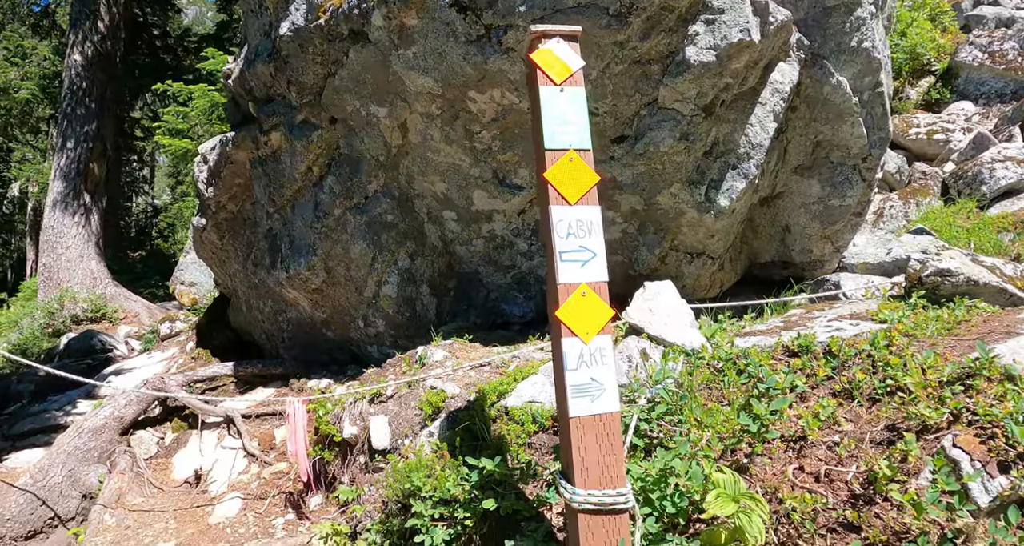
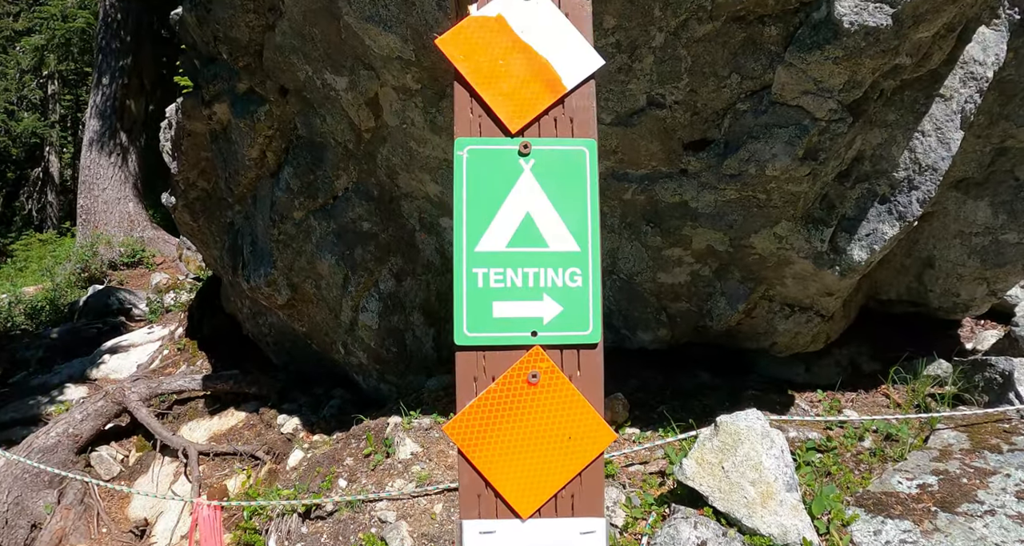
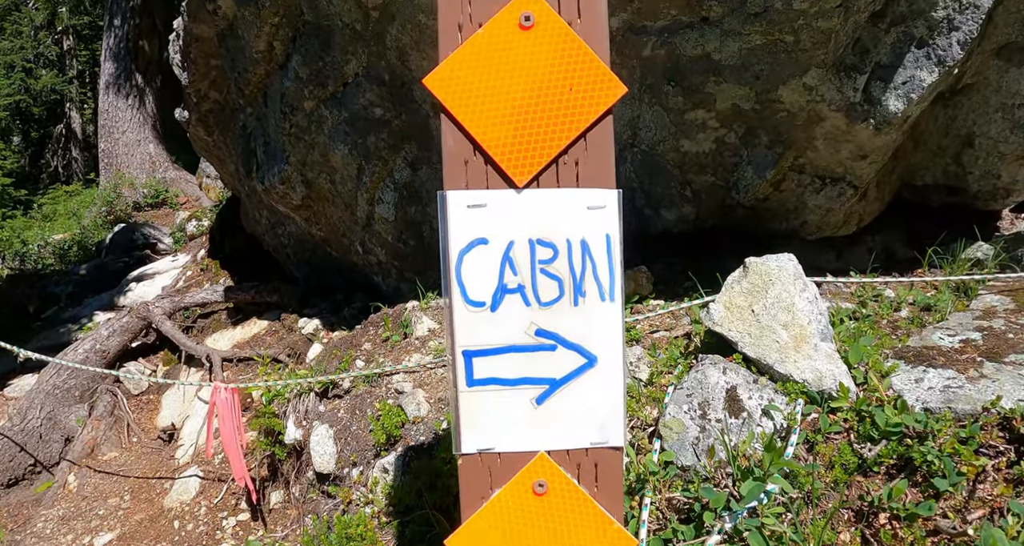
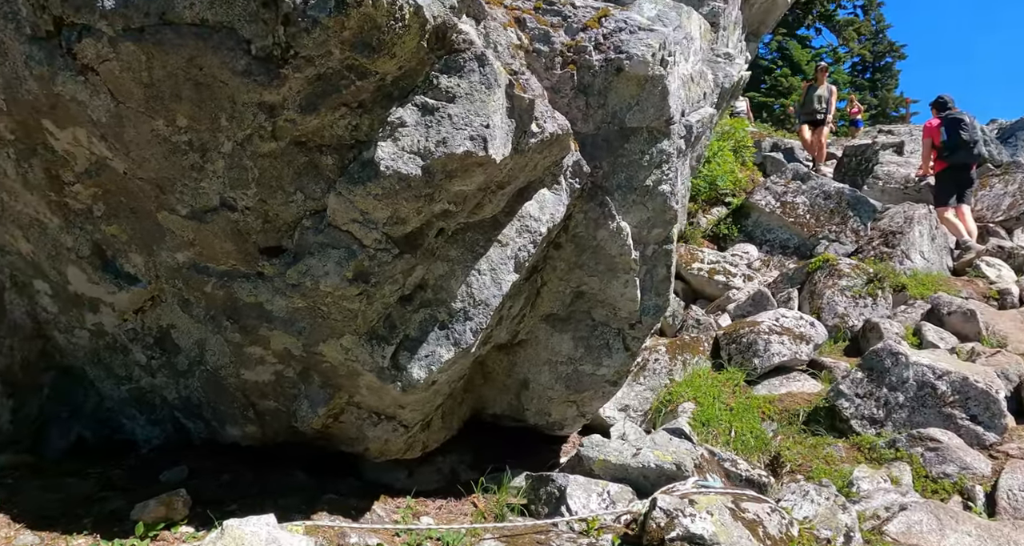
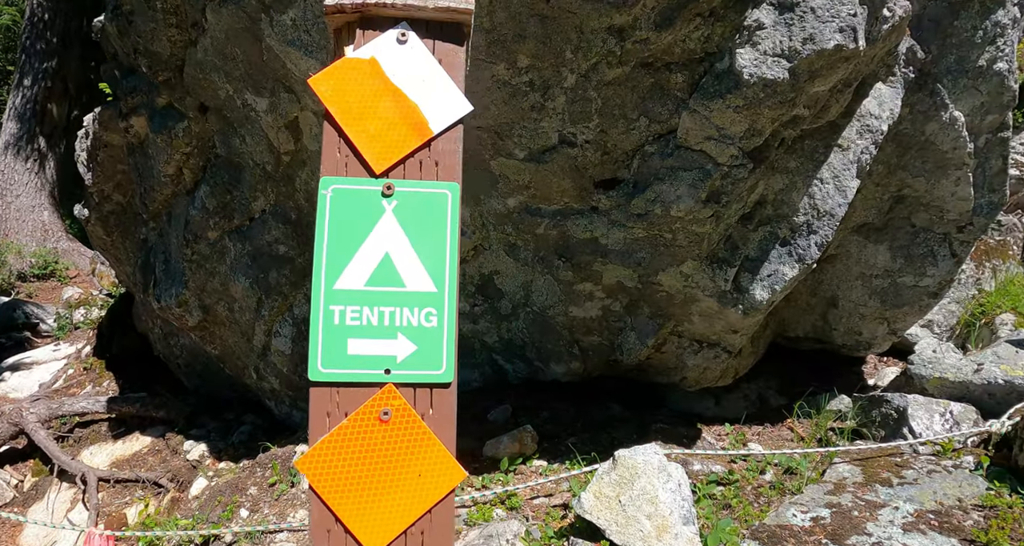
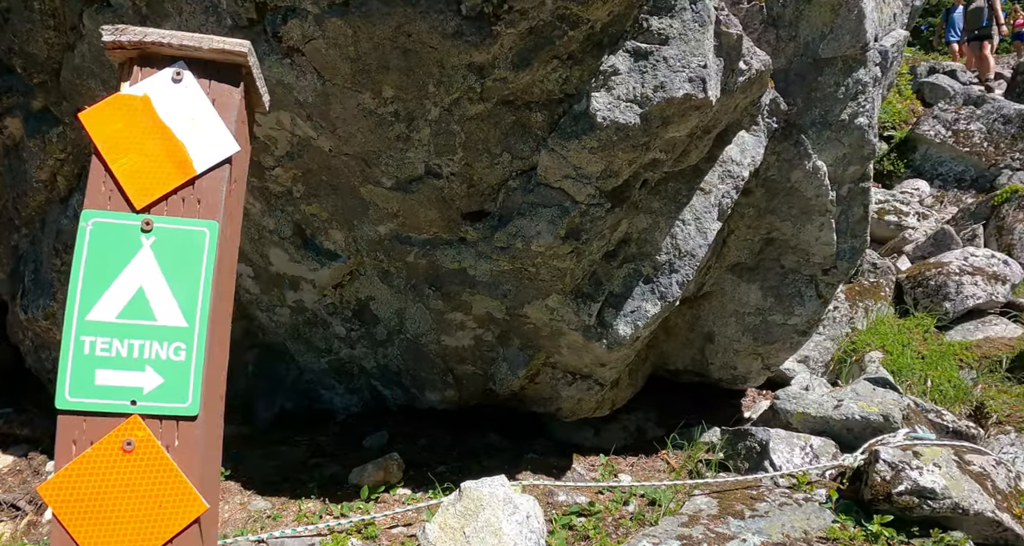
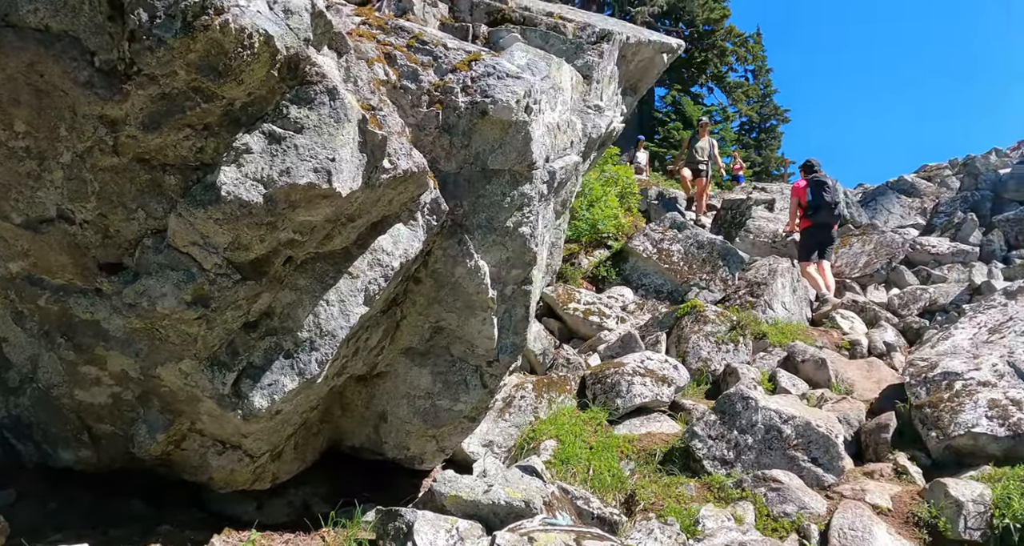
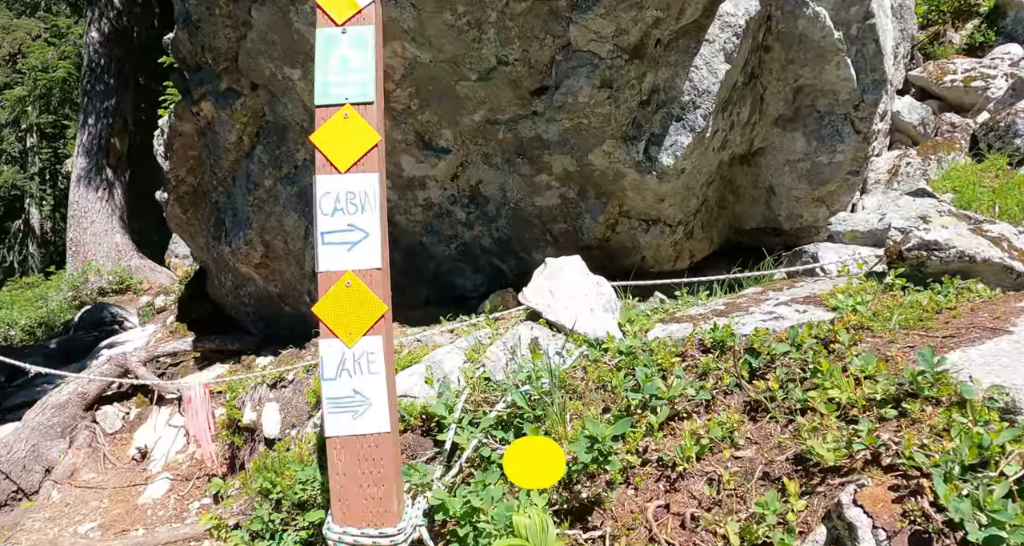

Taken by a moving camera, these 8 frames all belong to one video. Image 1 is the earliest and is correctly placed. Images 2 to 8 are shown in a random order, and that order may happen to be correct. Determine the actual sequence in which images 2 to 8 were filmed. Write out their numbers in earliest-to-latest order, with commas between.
8, 3, 2, 5, 6, 4, 7
